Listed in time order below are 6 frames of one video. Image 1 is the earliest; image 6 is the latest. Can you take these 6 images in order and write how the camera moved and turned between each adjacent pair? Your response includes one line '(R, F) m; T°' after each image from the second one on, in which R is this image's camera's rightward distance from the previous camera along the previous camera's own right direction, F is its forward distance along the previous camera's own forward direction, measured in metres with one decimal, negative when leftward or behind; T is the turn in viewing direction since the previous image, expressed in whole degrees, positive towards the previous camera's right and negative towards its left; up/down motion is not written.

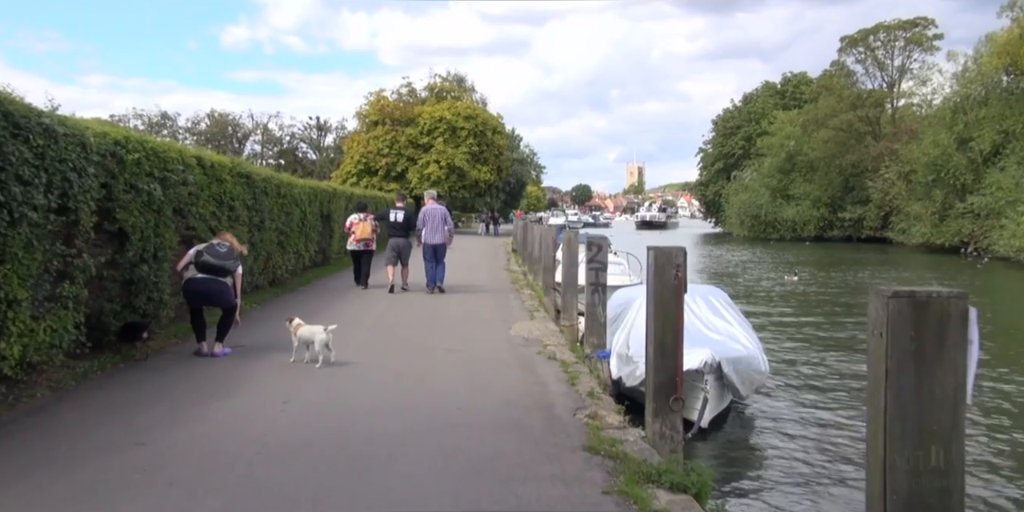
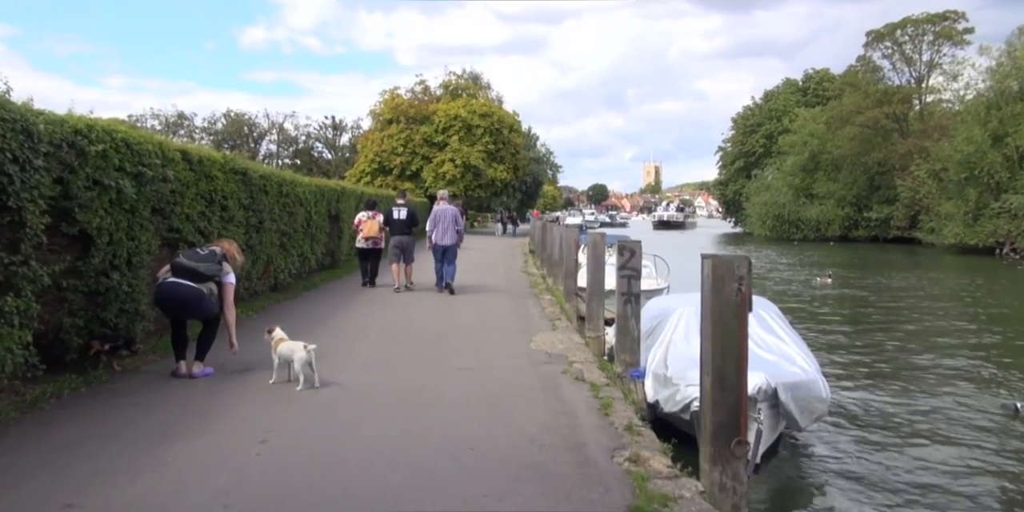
(-0.1, +1.1) m; -1°
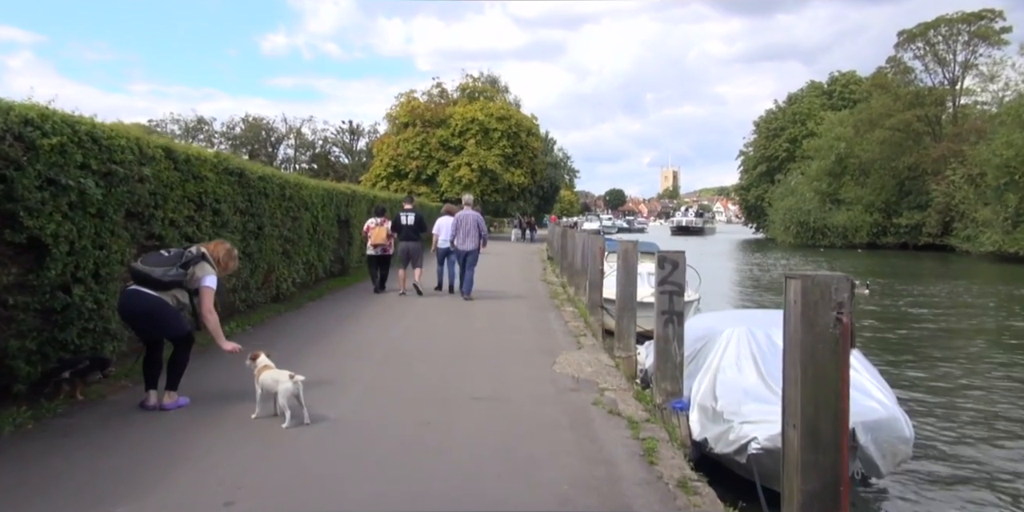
(-0.1, +1.1) m; -1°
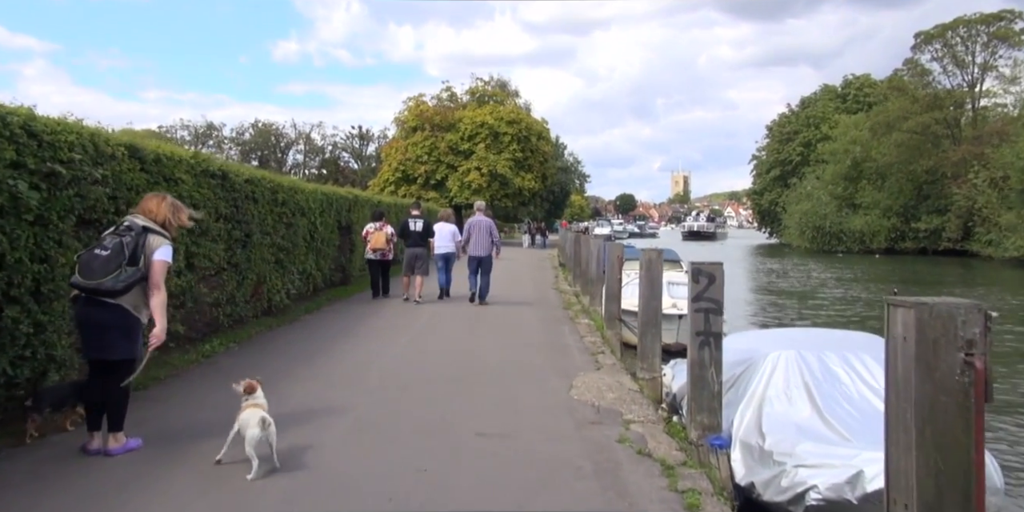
(0.0, +1.0) m; -1°
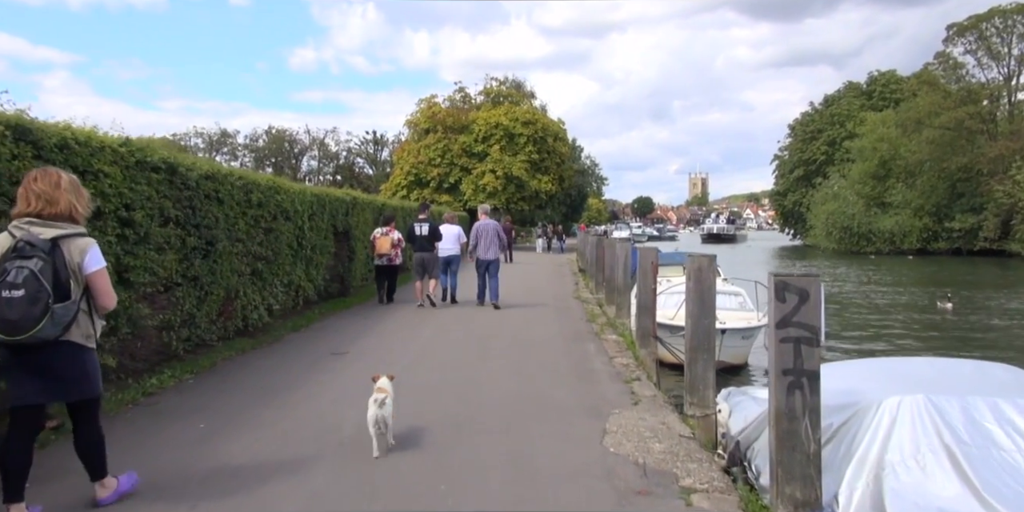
(0.0, +1.8) m; -1°
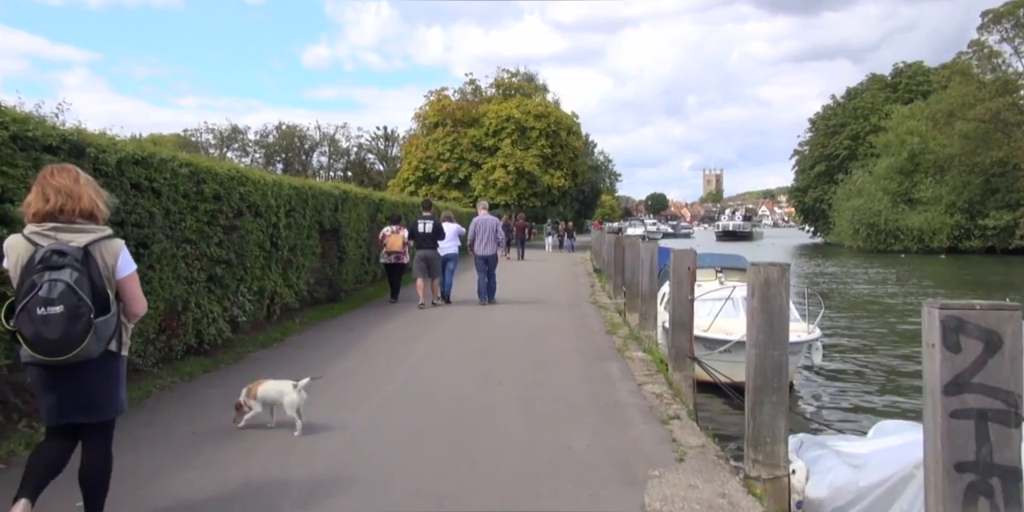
(0.0, +1.8) m; -1°
